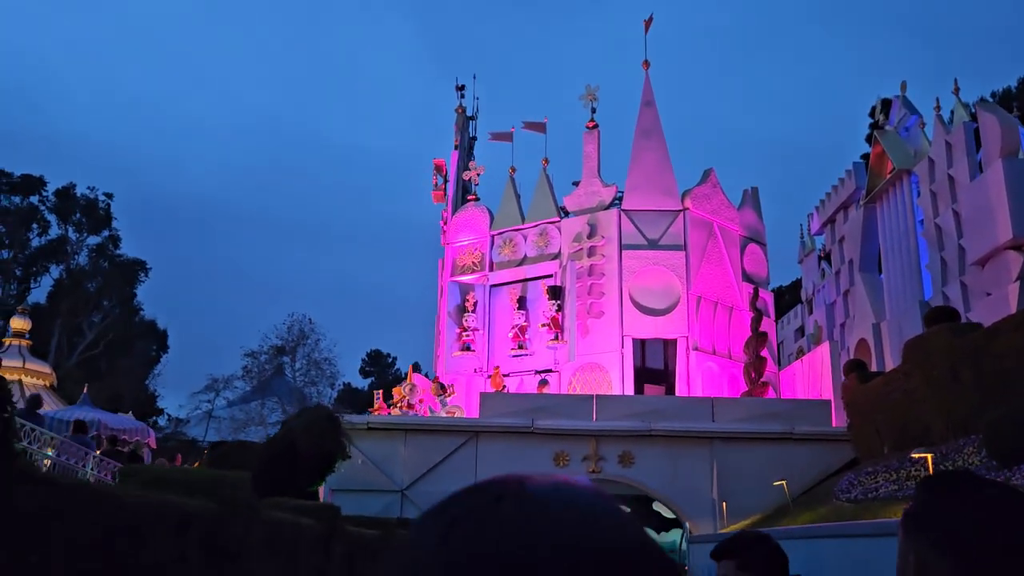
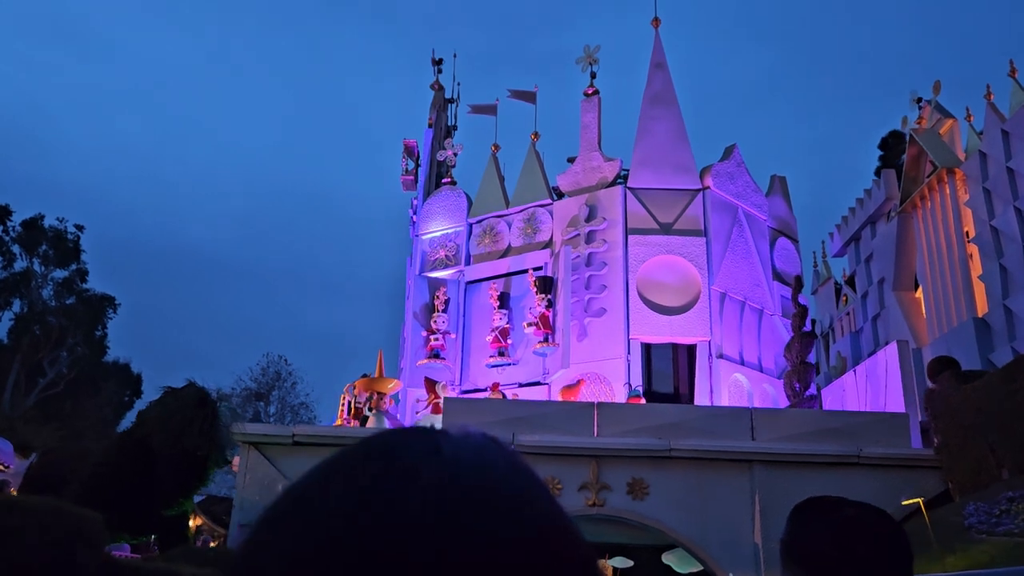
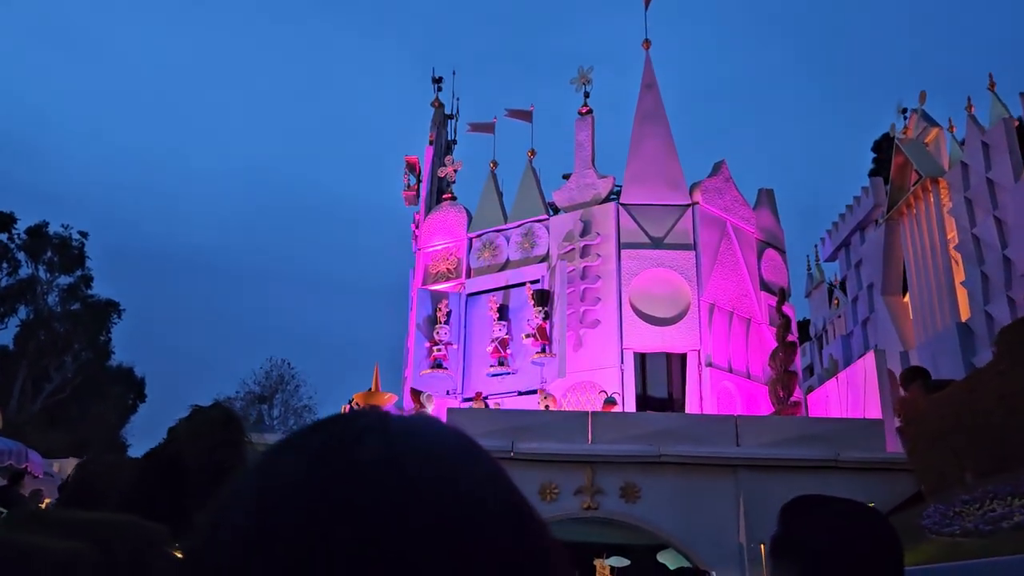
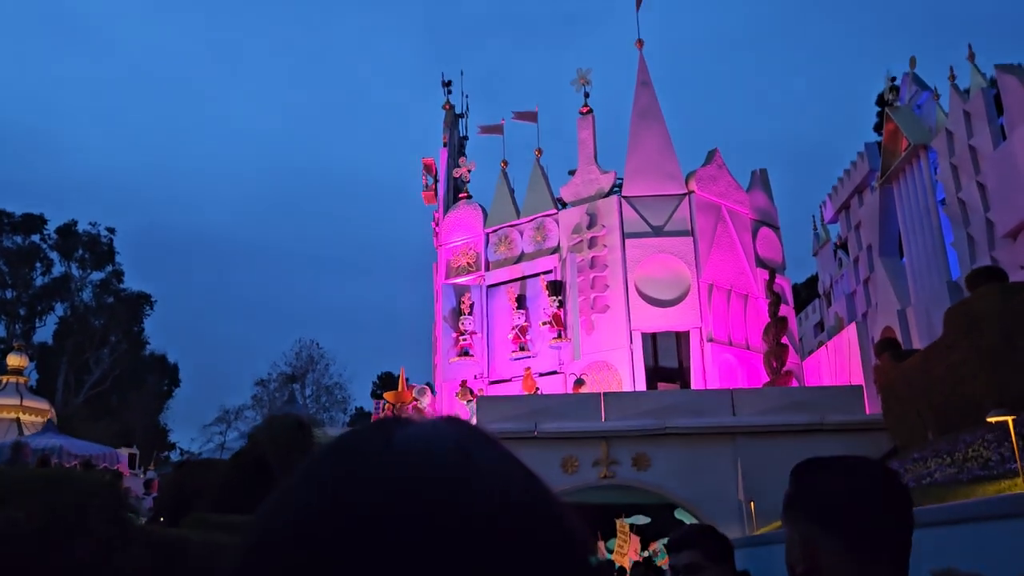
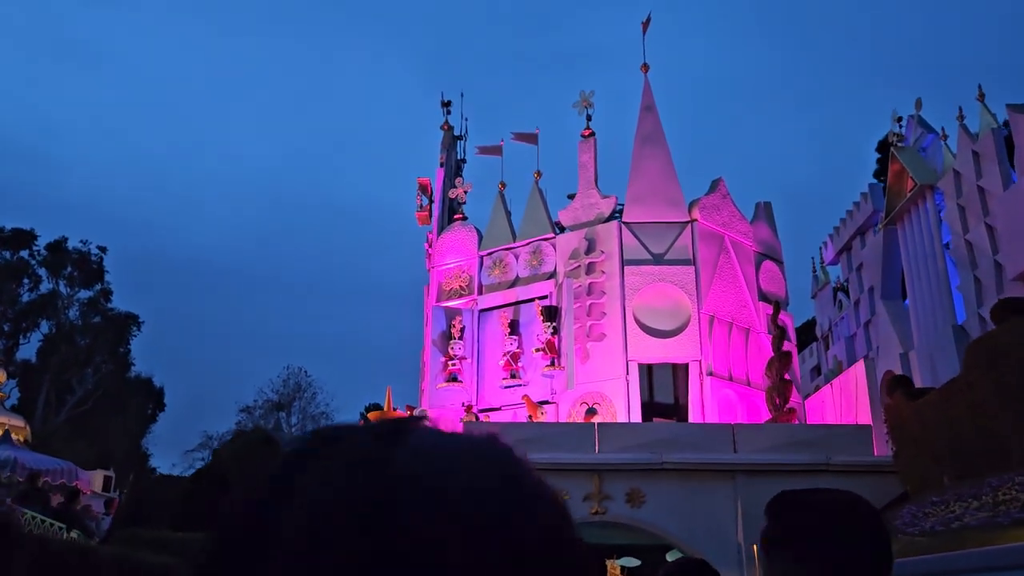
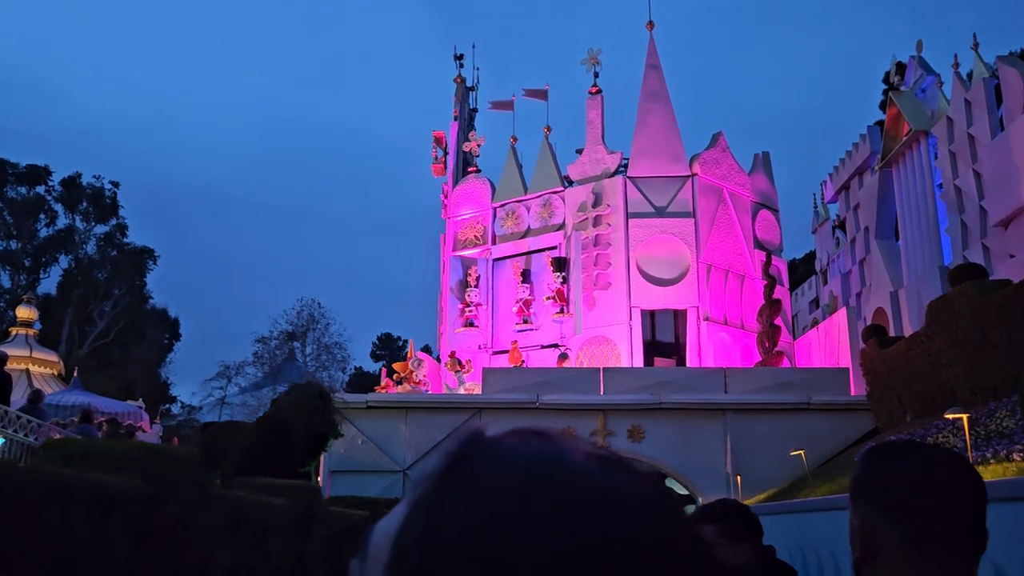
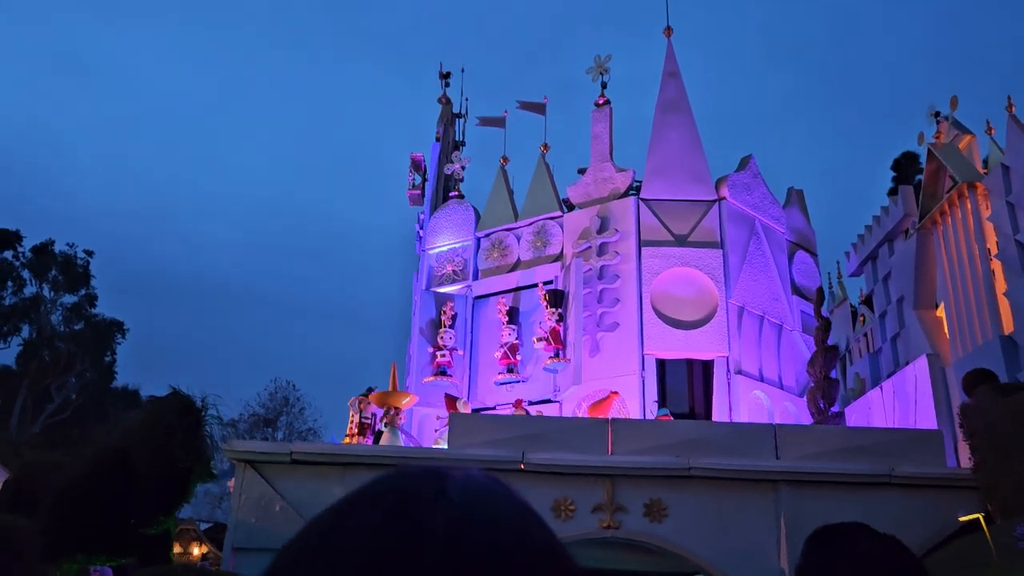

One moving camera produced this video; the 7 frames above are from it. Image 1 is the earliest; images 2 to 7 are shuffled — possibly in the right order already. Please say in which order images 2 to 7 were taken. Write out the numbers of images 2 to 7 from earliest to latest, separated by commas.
6, 4, 5, 3, 2, 7
